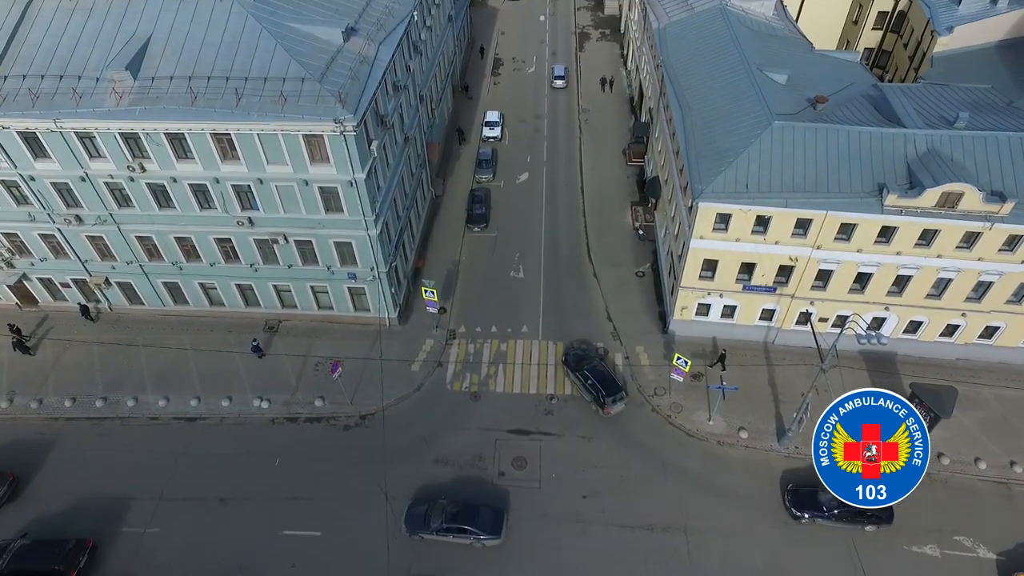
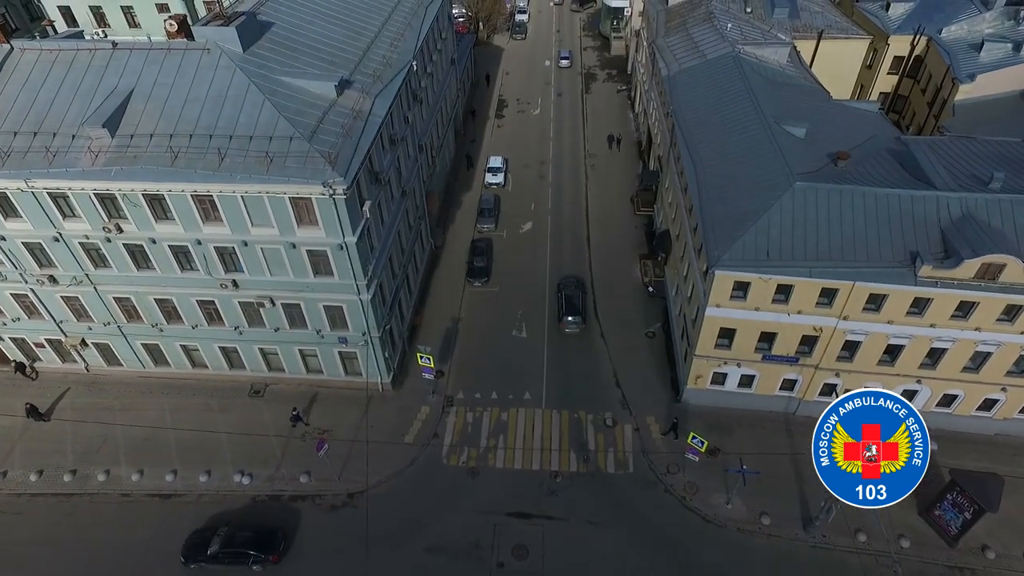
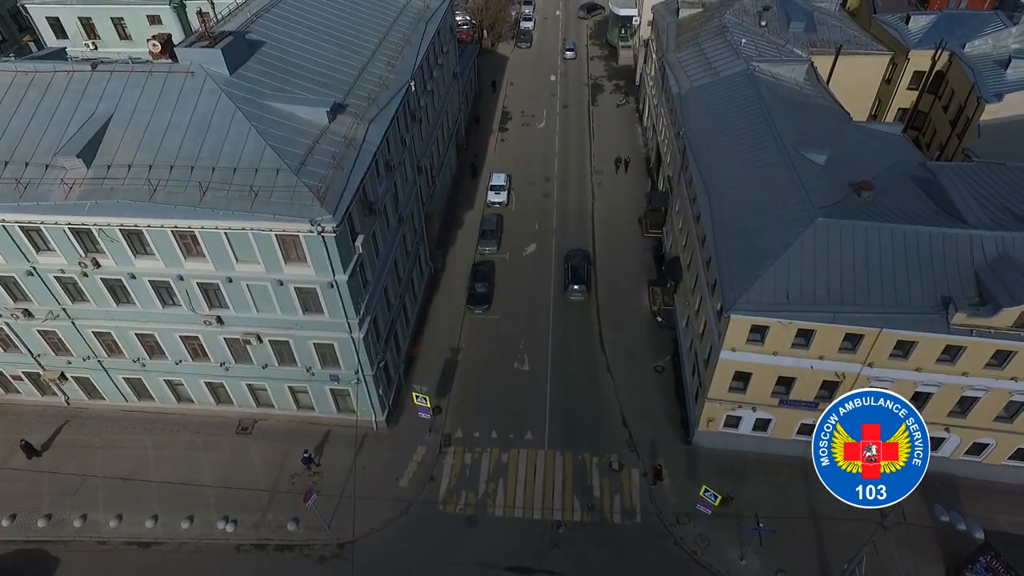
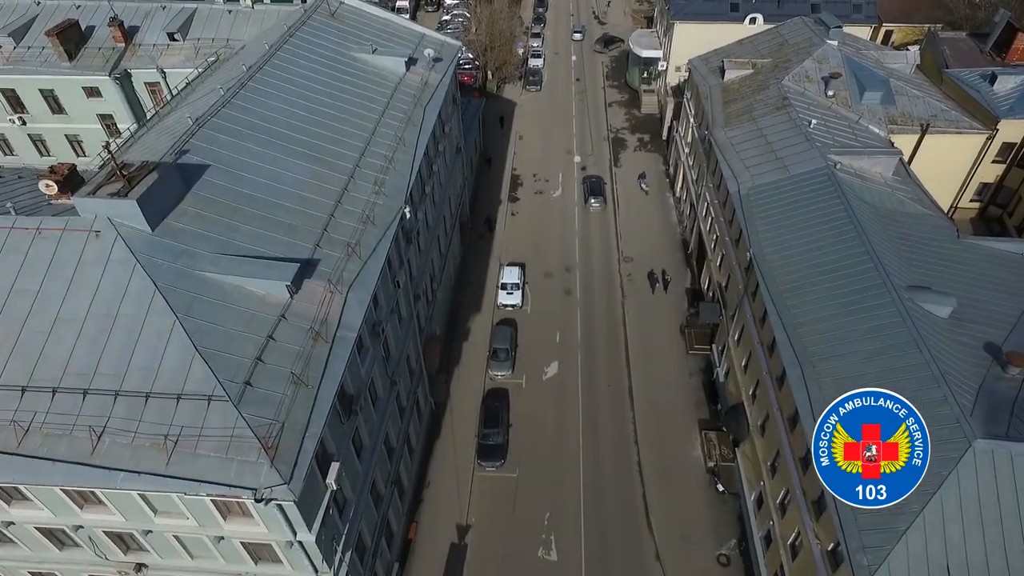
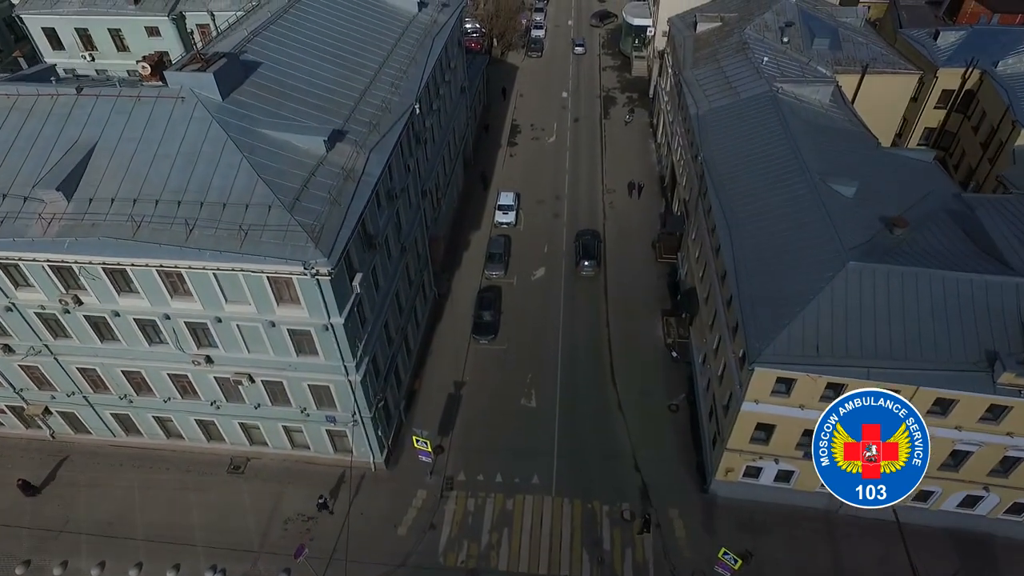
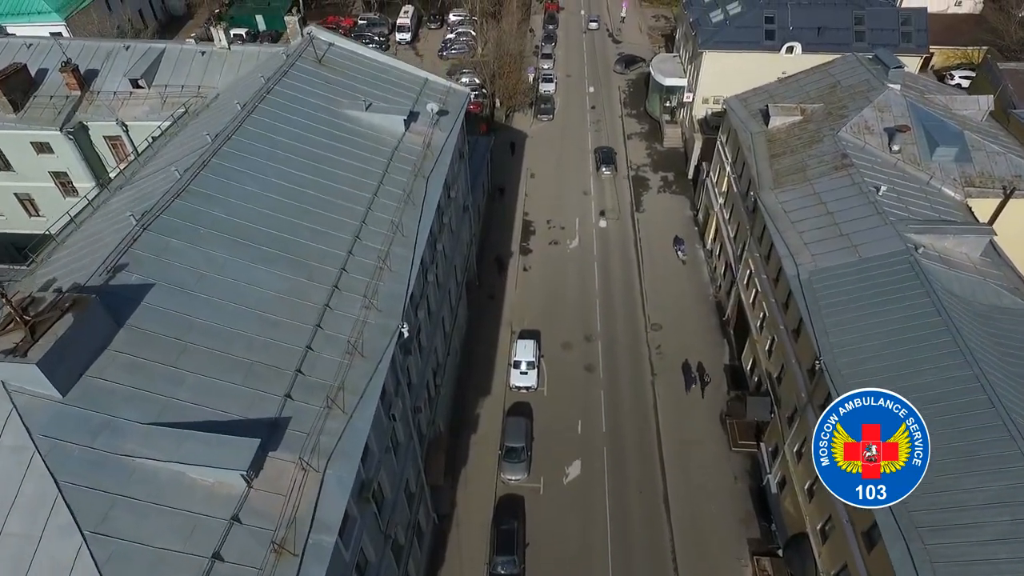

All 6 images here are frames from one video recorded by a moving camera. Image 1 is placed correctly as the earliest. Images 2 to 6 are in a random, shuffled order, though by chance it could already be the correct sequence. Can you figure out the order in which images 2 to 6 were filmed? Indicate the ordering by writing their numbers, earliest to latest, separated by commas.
2, 3, 5, 4, 6
